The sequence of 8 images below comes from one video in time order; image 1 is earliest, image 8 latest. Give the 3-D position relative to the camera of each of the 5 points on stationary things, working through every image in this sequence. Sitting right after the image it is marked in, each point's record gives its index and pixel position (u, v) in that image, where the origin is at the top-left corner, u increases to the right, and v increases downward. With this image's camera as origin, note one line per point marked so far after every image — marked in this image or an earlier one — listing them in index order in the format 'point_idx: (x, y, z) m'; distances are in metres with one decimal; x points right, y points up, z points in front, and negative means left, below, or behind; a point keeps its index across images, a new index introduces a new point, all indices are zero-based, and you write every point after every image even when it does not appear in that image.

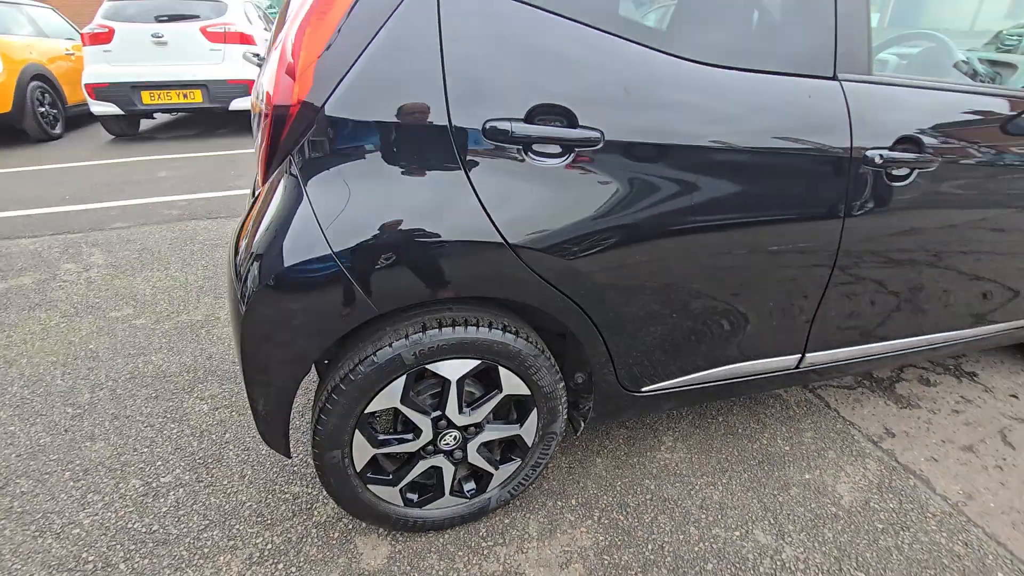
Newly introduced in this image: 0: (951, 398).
0: (+1.9, -0.5, +2.2) m
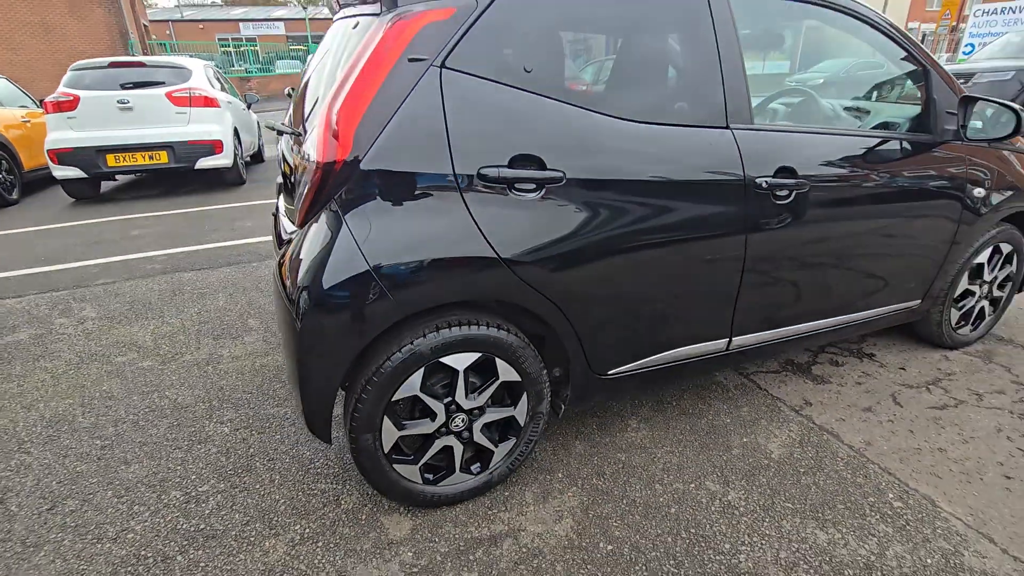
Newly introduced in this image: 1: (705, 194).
0: (+1.8, -0.4, +2.7) m
1: (+0.7, +0.4, +1.9) m
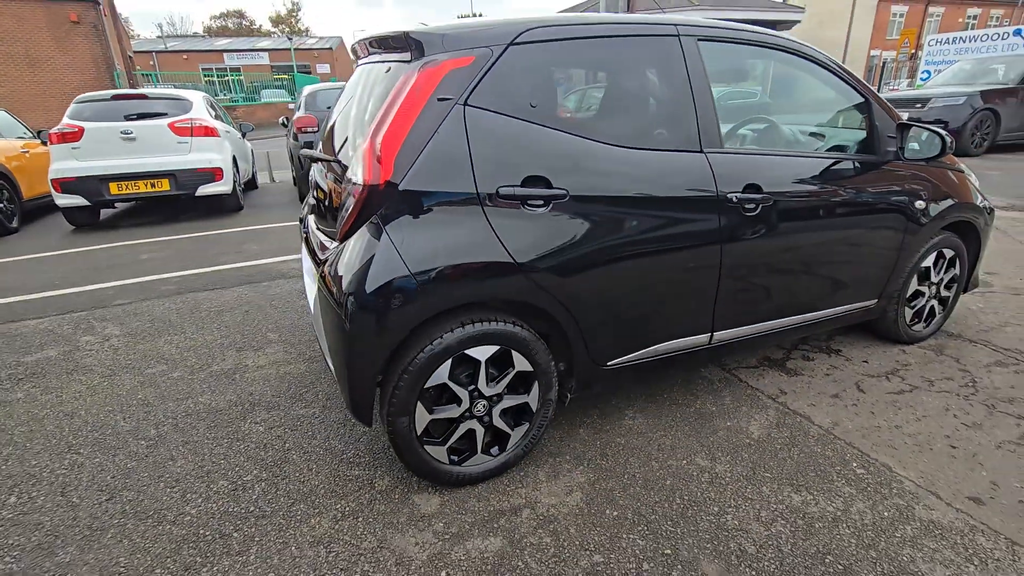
0: (+1.9, -0.5, +3.0) m
1: (+0.8, +0.4, +2.2) m
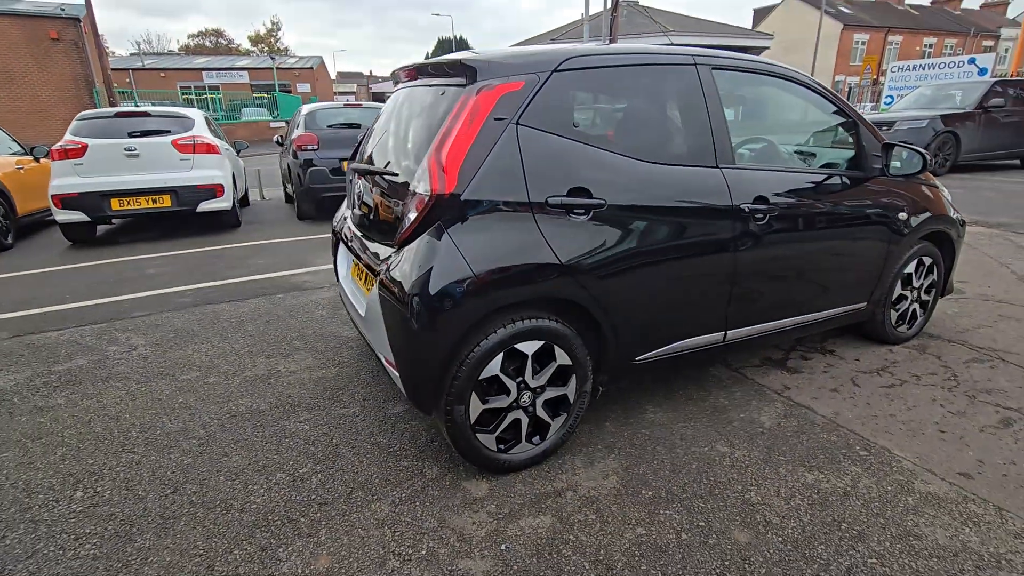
0: (+2.0, -0.5, +3.3) m
1: (+0.9, +0.3, +2.5) m
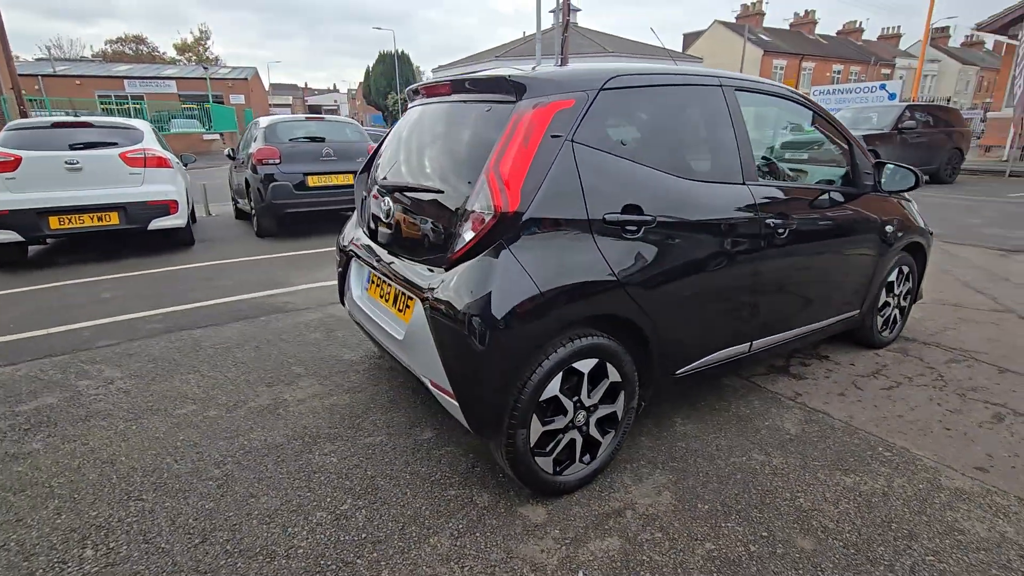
0: (+2.1, -0.6, +3.5) m
1: (+1.1, +0.3, +2.6) m
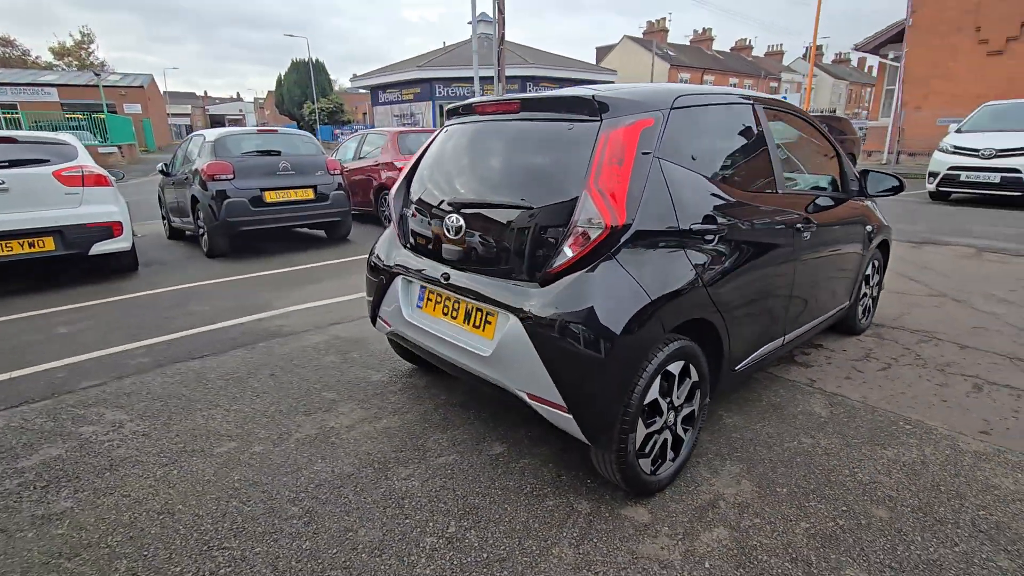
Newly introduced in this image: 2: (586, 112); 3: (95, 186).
0: (+2.3, -0.5, +3.8) m
1: (+1.4, +0.3, +2.8) m
2: (+0.3, +0.8, +2.3) m
3: (-5.0, +1.2, +6.0) m
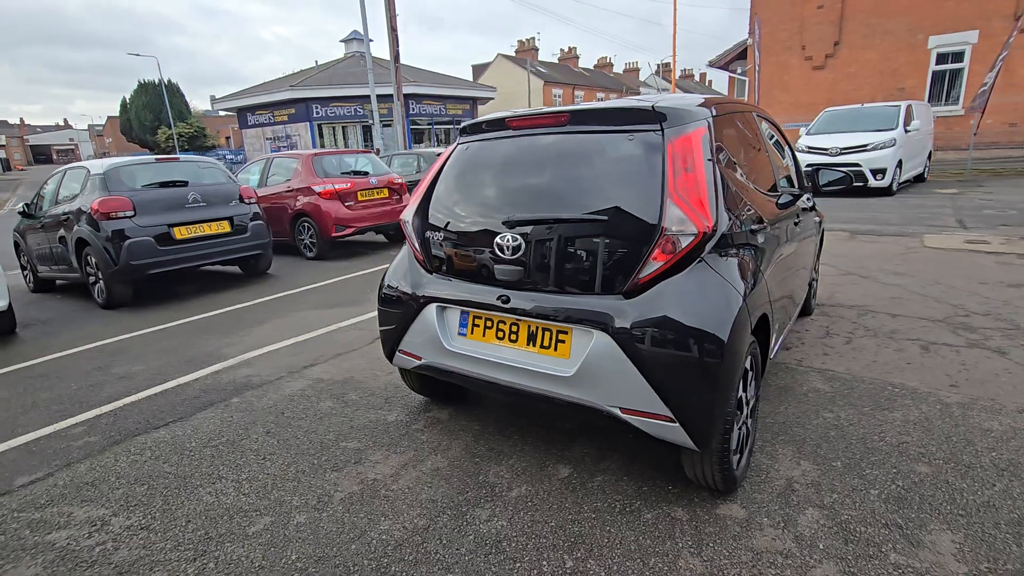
0: (+2.3, -0.4, +4.2) m
1: (+1.6, +0.3, +3.1) m
2: (+0.6, +0.8, +2.3) m
3: (-5.4, +0.5, +4.9) m
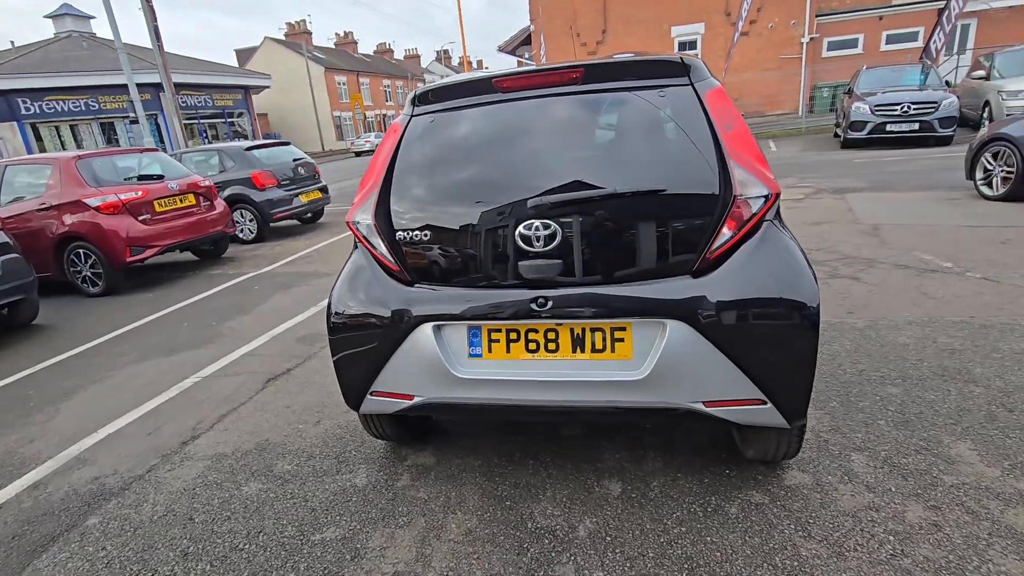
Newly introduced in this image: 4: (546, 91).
0: (+1.7, -0.1, +4.5) m
1: (+1.3, +0.6, +3.1) m
2: (+0.6, +0.8, +2.0) m
3: (-5.8, -0.4, +2.3) m
4: (0.0, +0.8, +2.1) m
